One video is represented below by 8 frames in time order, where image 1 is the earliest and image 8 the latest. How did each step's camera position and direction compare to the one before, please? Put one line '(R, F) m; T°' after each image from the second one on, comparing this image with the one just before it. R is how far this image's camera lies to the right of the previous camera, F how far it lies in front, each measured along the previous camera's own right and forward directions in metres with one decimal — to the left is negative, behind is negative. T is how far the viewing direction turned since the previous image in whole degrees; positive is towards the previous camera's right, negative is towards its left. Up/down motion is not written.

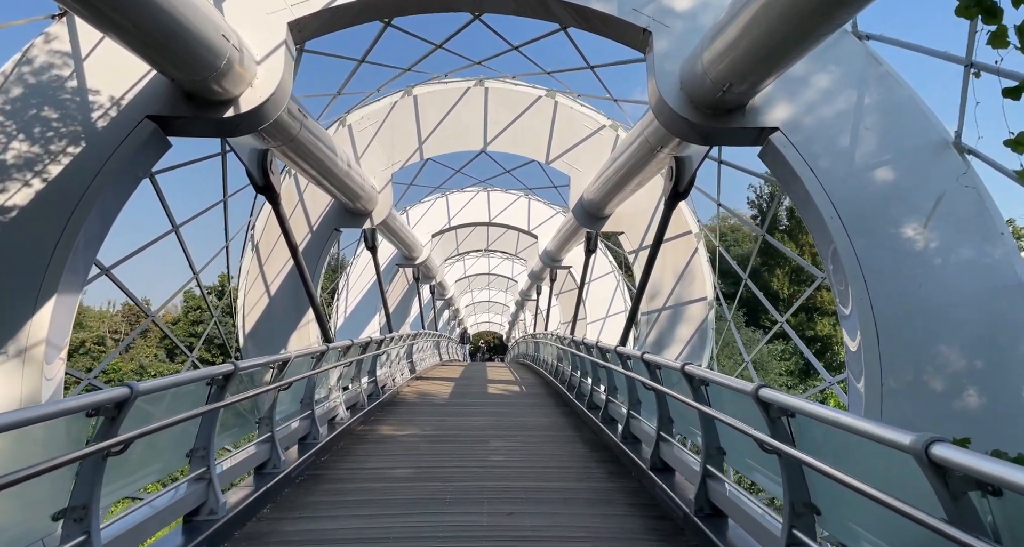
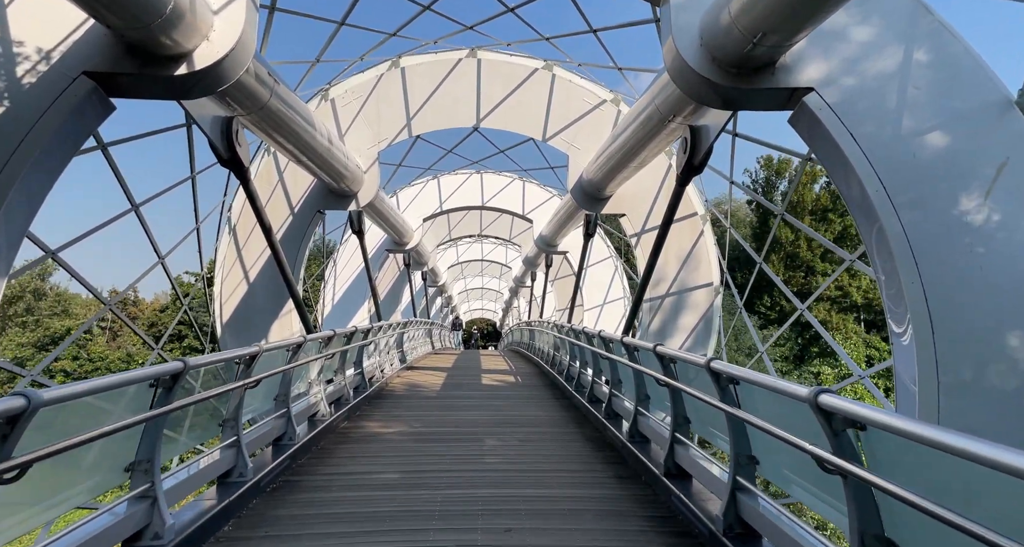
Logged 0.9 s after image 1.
(-0.1, +0.8) m; +1°
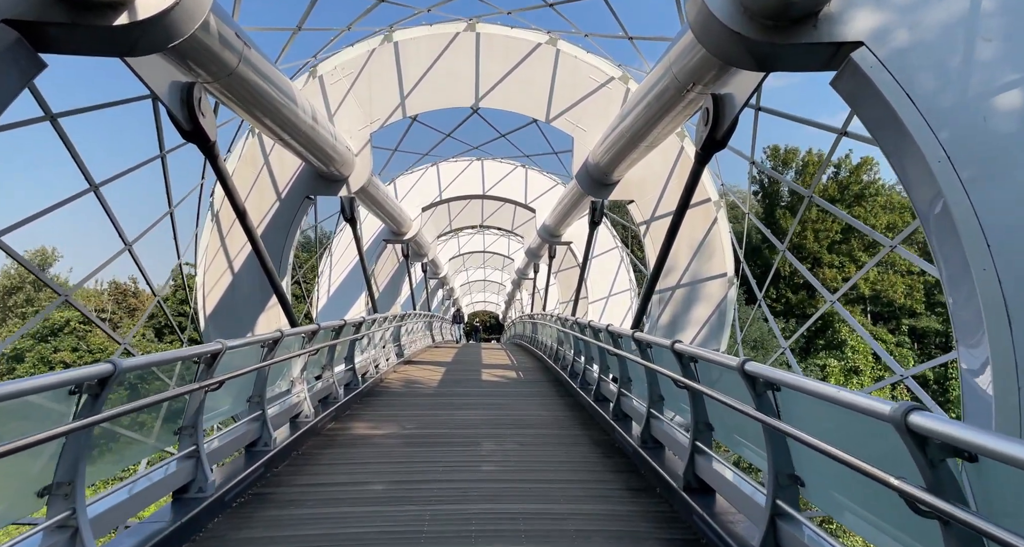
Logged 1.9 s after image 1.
(+0.1, +0.8) m; 0°
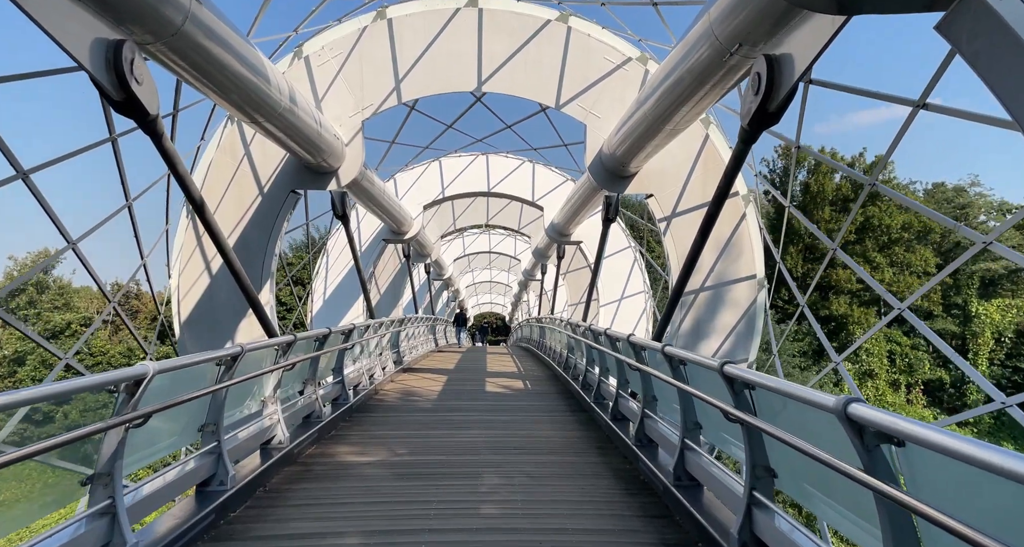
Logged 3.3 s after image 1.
(0.0, +1.3) m; -1°
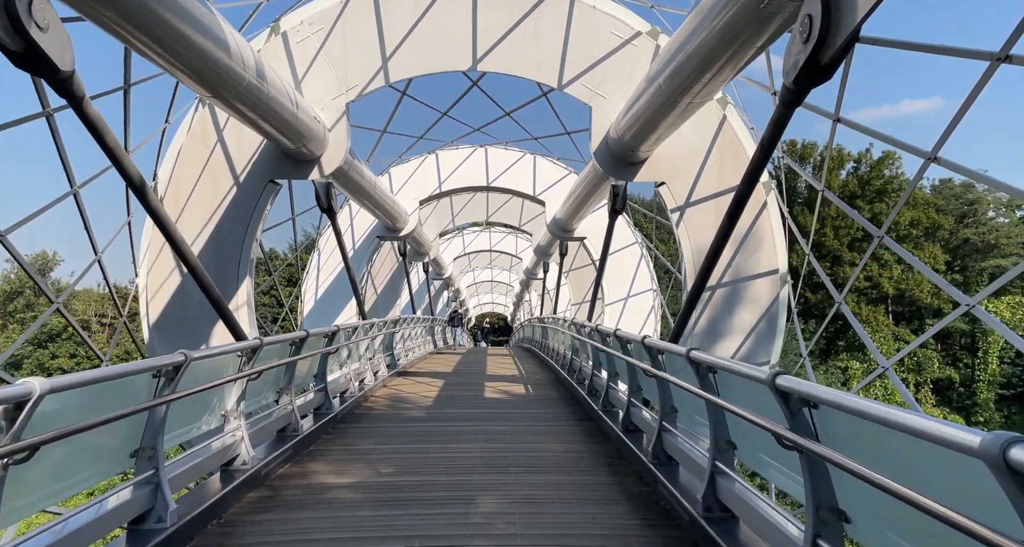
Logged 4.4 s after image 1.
(+0.1, +1.0) m; 0°
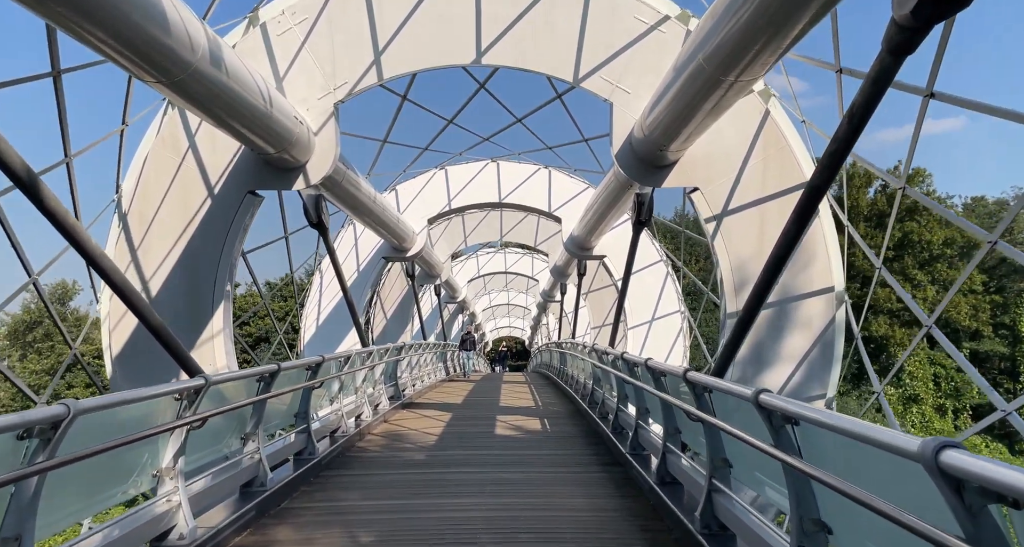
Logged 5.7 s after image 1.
(+0.1, +1.4) m; -2°
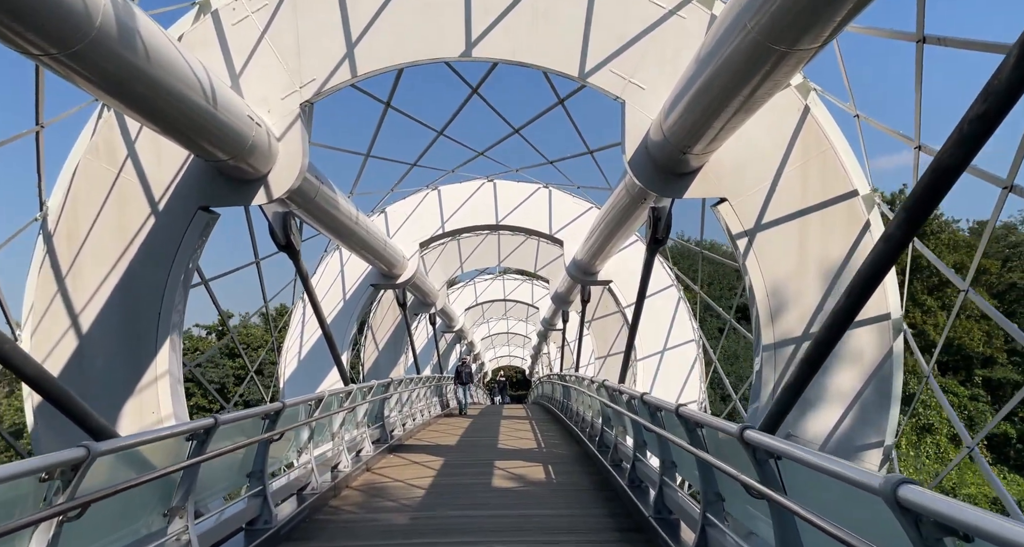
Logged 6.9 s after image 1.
(0.0, +1.4) m; 0°
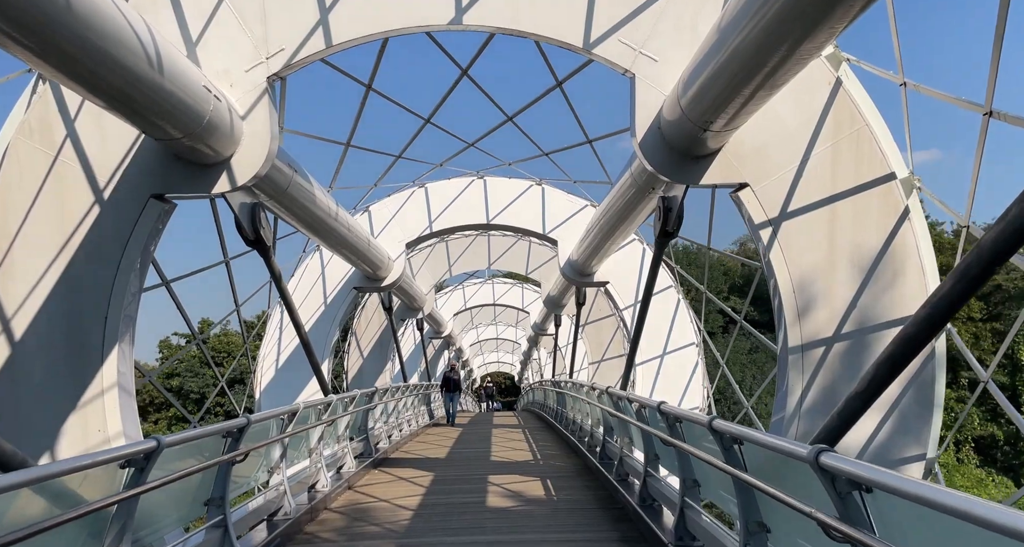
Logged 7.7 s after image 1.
(-0.2, +0.9) m; +1°
